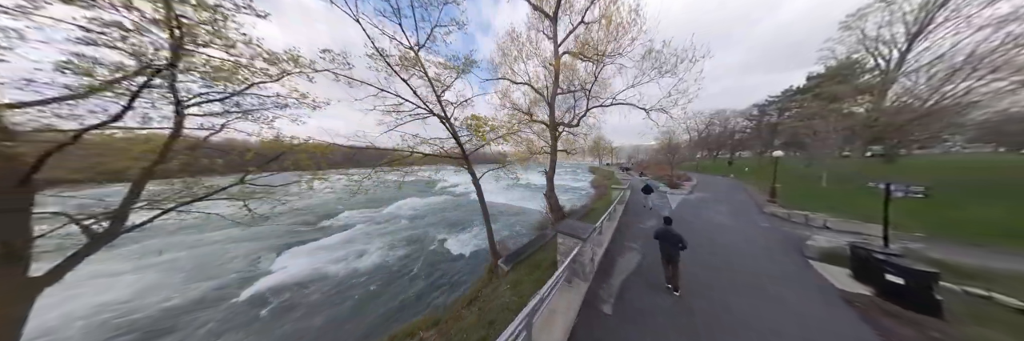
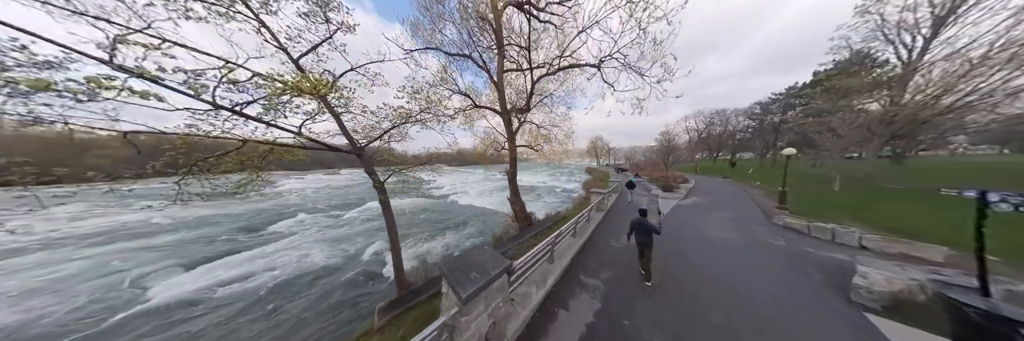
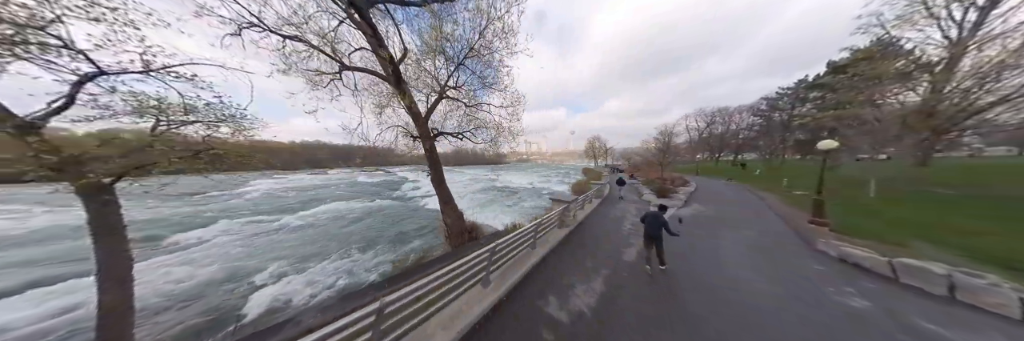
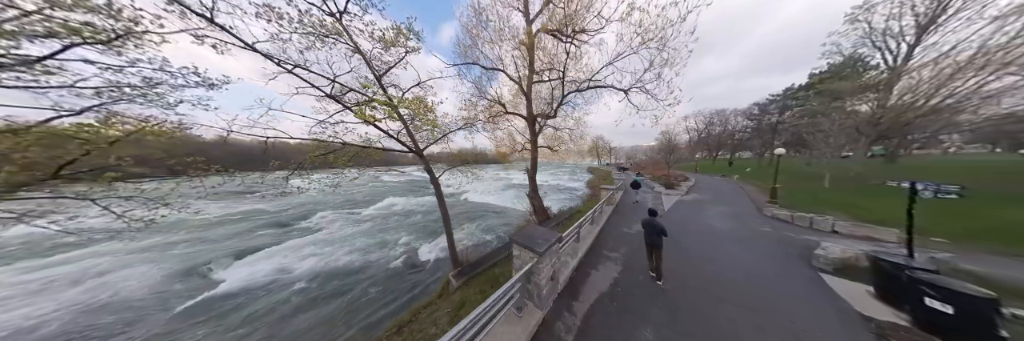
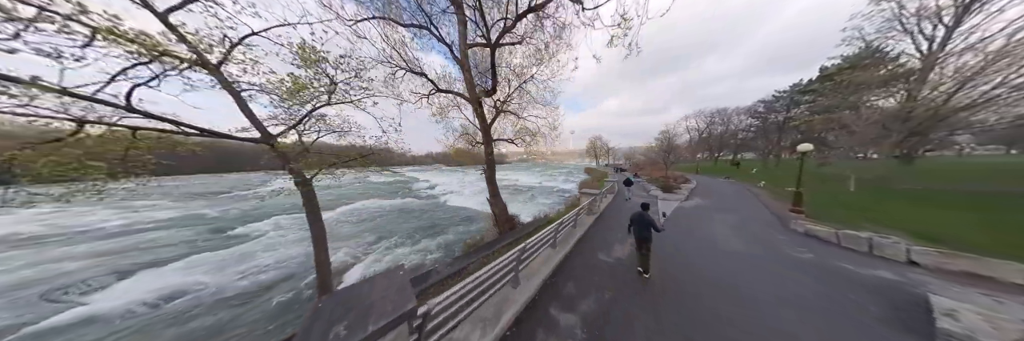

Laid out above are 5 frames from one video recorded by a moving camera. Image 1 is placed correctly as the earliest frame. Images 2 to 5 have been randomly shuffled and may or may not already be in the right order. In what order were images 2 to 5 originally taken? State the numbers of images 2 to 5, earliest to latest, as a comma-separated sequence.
4, 2, 5, 3
